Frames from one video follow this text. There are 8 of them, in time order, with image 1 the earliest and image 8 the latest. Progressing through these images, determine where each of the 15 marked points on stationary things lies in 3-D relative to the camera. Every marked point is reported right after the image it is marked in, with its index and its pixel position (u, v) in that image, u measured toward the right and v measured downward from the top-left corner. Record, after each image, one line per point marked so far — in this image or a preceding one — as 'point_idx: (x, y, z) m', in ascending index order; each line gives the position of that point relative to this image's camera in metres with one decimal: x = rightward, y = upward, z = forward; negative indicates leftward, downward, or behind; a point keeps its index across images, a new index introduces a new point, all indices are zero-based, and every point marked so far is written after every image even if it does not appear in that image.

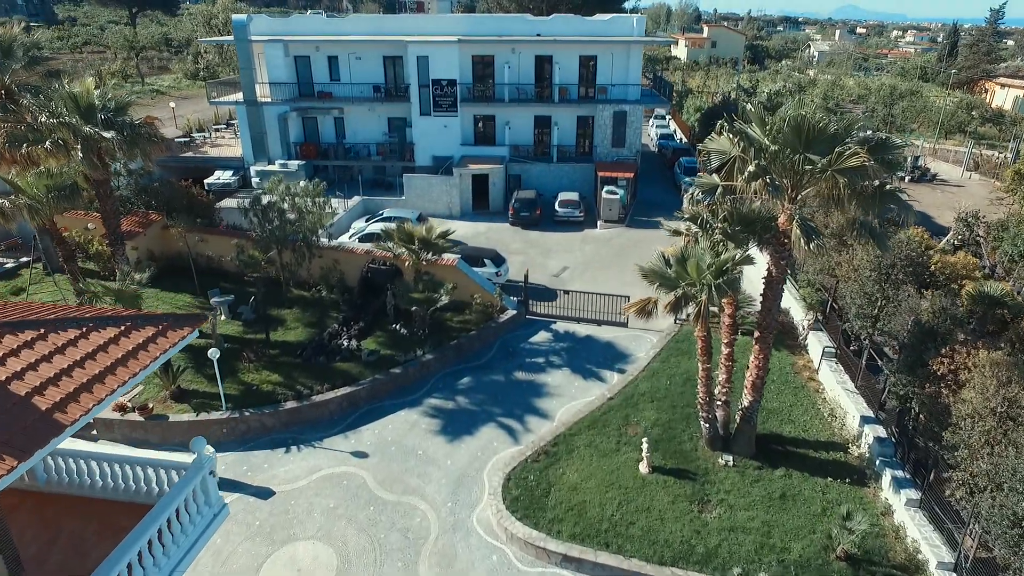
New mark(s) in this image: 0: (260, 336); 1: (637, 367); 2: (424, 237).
0: (-6.8, -1.3, +16.9) m
1: (+3.1, -2.0, +15.2) m
2: (-2.3, +1.3, +16.3) m
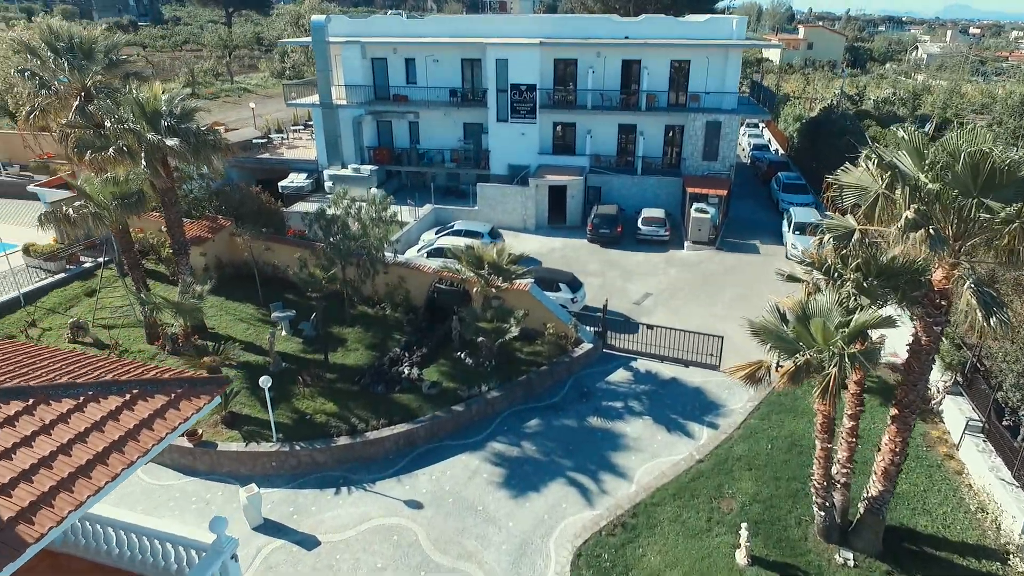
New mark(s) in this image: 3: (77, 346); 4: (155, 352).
0: (-4.9, -1.8, +16.0) m
1: (+4.7, -2.9, +13.2) m
2: (-0.4, +0.6, +14.9) m
3: (-11.5, -1.5, +16.5) m
4: (-9.3, -1.7, +16.2) m
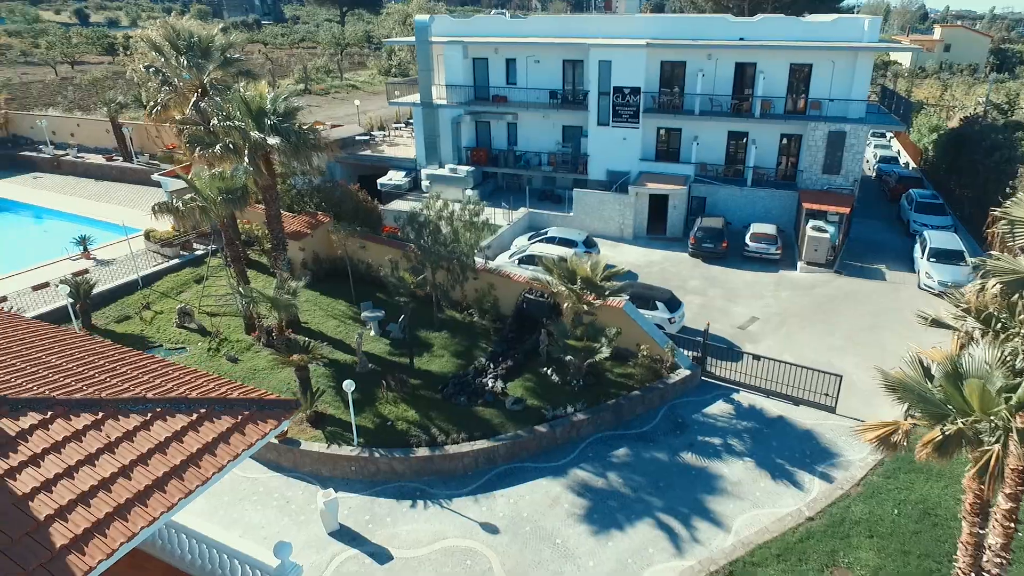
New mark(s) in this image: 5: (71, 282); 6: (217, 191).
0: (-2.7, -1.8, +15.8) m
1: (+6.3, -3.6, +11.7) m
2: (+1.7, +0.3, +14.1) m
3: (-9.1, -1.2, +17.3) m
4: (-7.0, -1.5, +16.7) m
5: (-12.1, +0.1, +17.0) m
6: (-7.1, +2.3, +15.0) m
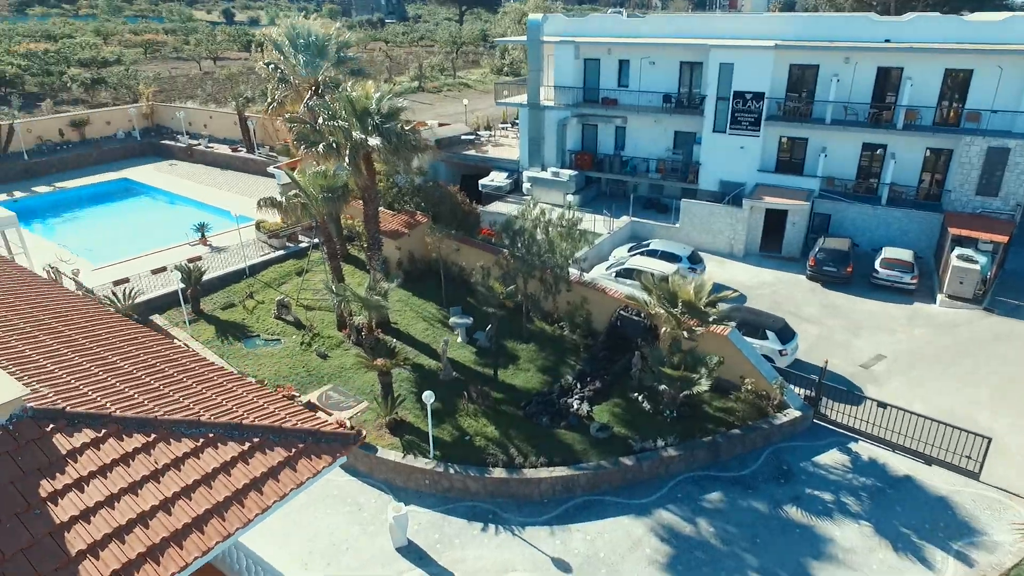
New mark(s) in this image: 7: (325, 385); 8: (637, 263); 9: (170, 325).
0: (-0.6, -2.0, +15.3) m
1: (+7.6, -4.4, +9.9) m
2: (+3.7, -0.2, +12.9) m
3: (-6.6, -1.0, +17.7) m
4: (-4.6, -1.4, +16.8) m
5: (-9.5, +0.5, +18.0) m
6: (-4.7, +2.4, +15.1) m
7: (-4.5, -2.3, +15.1) m
8: (+3.7, +0.8, +18.6) m
9: (-9.8, -1.1, +17.8) m
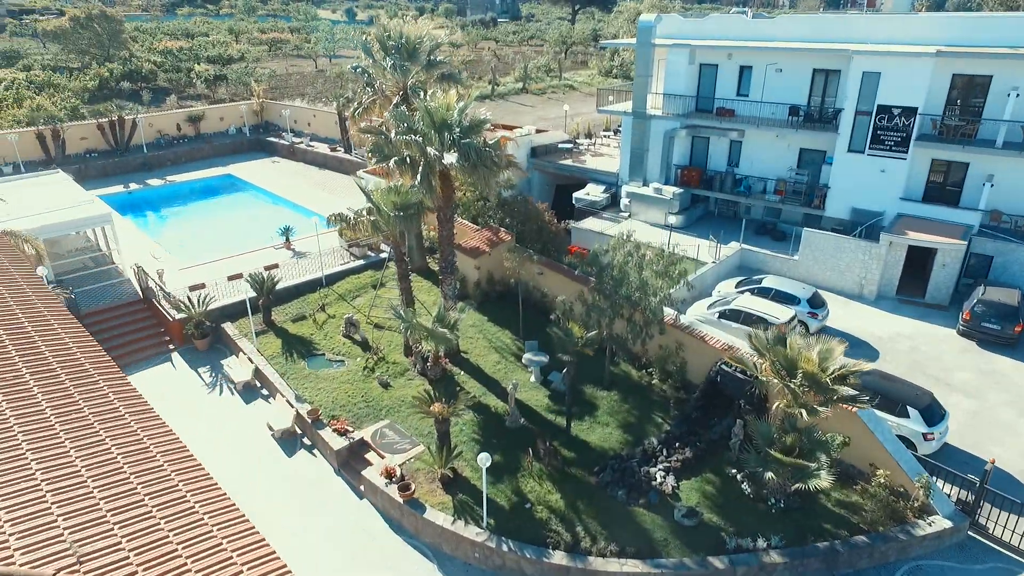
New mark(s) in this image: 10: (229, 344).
0: (+1.1, -2.9, +13.4) m
1: (+8.1, -5.7, +6.8) m
2: (+5.0, -1.4, +10.4) m
3: (-4.4, -1.5, +16.8) m
4: (-2.6, -2.0, +15.5) m
5: (-7.1, +0.3, +17.4) m
6: (-2.7, +1.8, +13.9) m
7: (-2.9, -2.9, +13.9) m
8: (+6.0, -0.4, +16.0) m
9: (-7.6, -1.3, +17.3) m
10: (-7.8, -1.6, +17.3) m
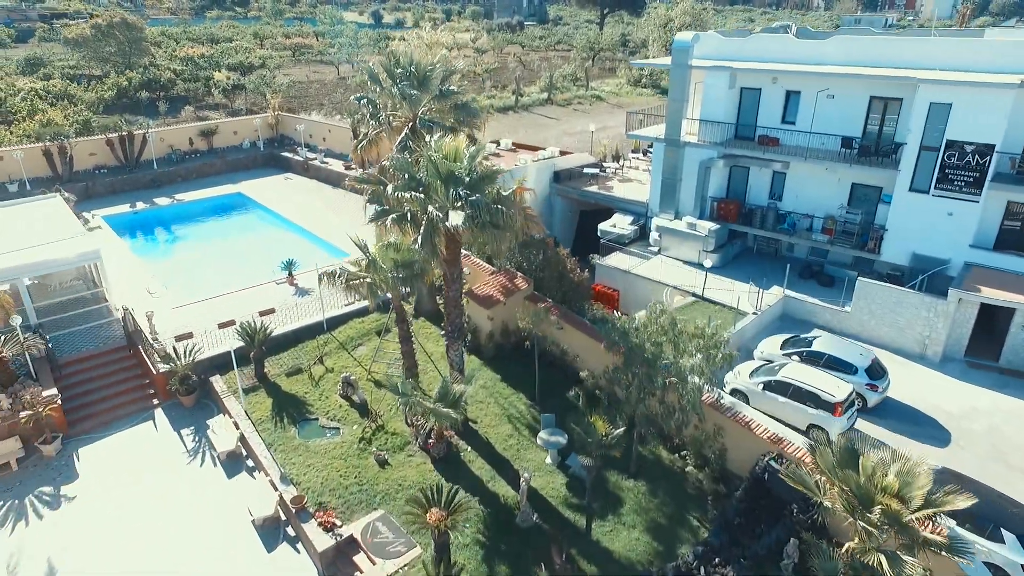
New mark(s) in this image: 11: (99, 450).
0: (+1.3, -4.3, +11.6) m
1: (+8.0, -7.3, +4.7) m
2: (+5.2, -2.9, +8.4) m
3: (-4.1, -2.8, +15.1) m
4: (-2.3, -3.4, +13.8) m
5: (-6.7, -1.0, +15.9) m
6: (-2.4, +0.4, +12.1) m
7: (-2.7, -4.3, +12.1) m
8: (+6.3, -1.9, +14.0) m
9: (-7.2, -2.6, +15.7) m
10: (-7.4, -2.9, +15.7) m
11: (-9.5, -3.7, +14.4) m
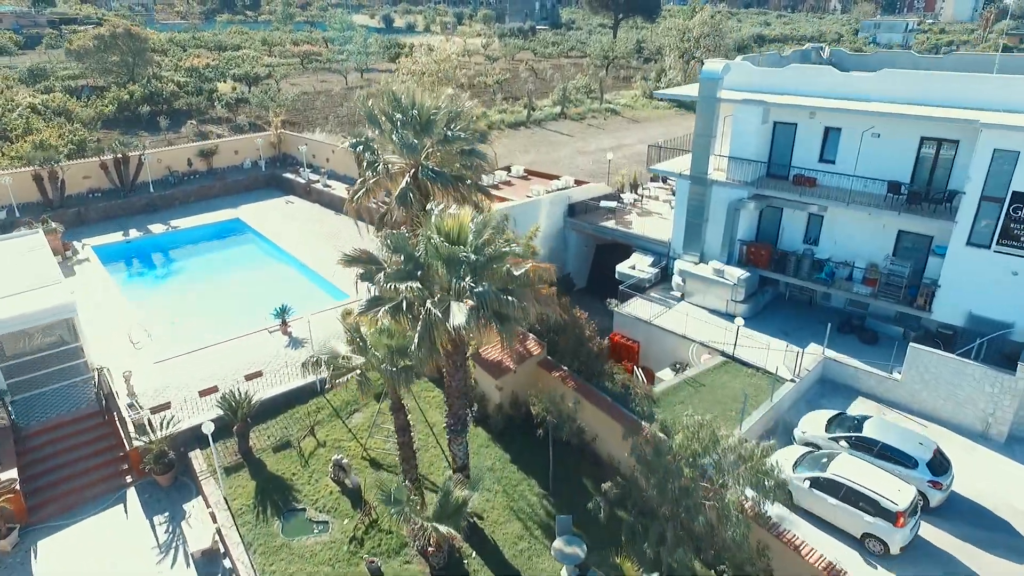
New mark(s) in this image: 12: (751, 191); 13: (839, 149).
0: (+1.4, -5.9, +9.9) m
1: (+8.1, -8.9, +2.9) m
2: (+5.3, -4.5, +6.6) m
3: (-3.8, -4.4, +13.5) m
4: (-2.1, -5.0, +12.2) m
5: (-6.5, -2.6, +14.3) m
6: (-2.2, -1.2, +10.5) m
7: (-2.5, -5.9, +10.5) m
8: (+6.5, -3.6, +12.2) m
9: (-6.9, -4.2, +14.2) m
10: (-7.2, -4.4, +14.2) m
11: (-9.3, -5.2, +12.9) m
12: (+7.4, +3.0, +19.3) m
13: (+9.6, +4.1, +18.4) m
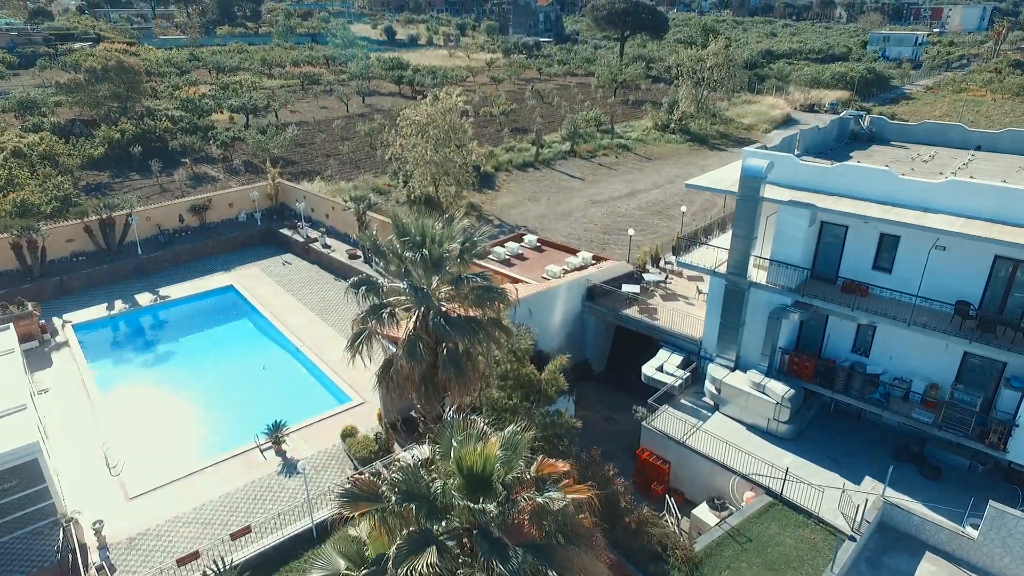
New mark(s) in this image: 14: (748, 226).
0: (+1.9, -9.2, +7.9) m
1: (+8.5, -12.2, +1.0) m
2: (+5.8, -7.8, +4.7) m
3: (-3.4, -7.6, +11.6) m
4: (-1.6, -8.2, +10.3) m
5: (-6.0, -5.8, +12.4) m
6: (-1.7, -4.4, +8.6) m
7: (-2.0, -9.1, +8.6) m
8: (+7.0, -6.8, +10.3) m
9: (-6.5, -7.4, +12.3) m
10: (-6.7, -7.7, +12.3) m
11: (-8.8, -8.5, +11.0) m
12: (+7.9, -0.3, +17.4) m
13: (+10.1, +0.8, +16.4) m
14: (+6.6, +1.8, +17.5) m
